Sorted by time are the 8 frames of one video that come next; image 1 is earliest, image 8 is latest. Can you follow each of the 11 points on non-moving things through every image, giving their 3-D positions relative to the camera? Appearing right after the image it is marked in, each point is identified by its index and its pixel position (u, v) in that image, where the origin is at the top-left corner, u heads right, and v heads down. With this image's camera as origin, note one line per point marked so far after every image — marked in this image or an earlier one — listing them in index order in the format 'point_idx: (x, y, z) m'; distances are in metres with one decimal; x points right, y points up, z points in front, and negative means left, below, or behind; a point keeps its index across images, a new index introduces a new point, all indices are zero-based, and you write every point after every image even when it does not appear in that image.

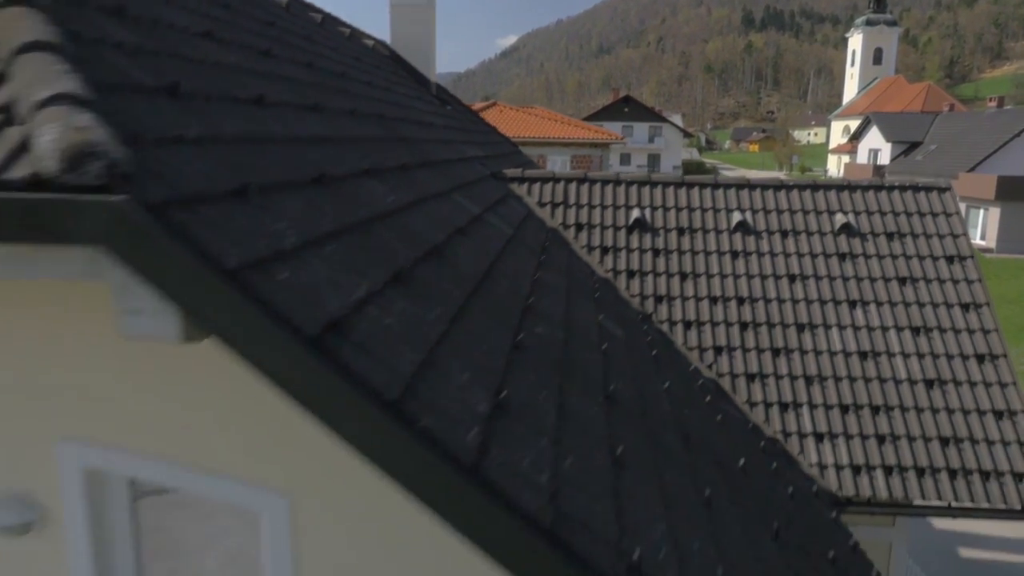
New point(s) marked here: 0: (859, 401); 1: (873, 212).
0: (+3.5, -1.2, +7.6) m
1: (+4.5, +0.9, +9.5) m
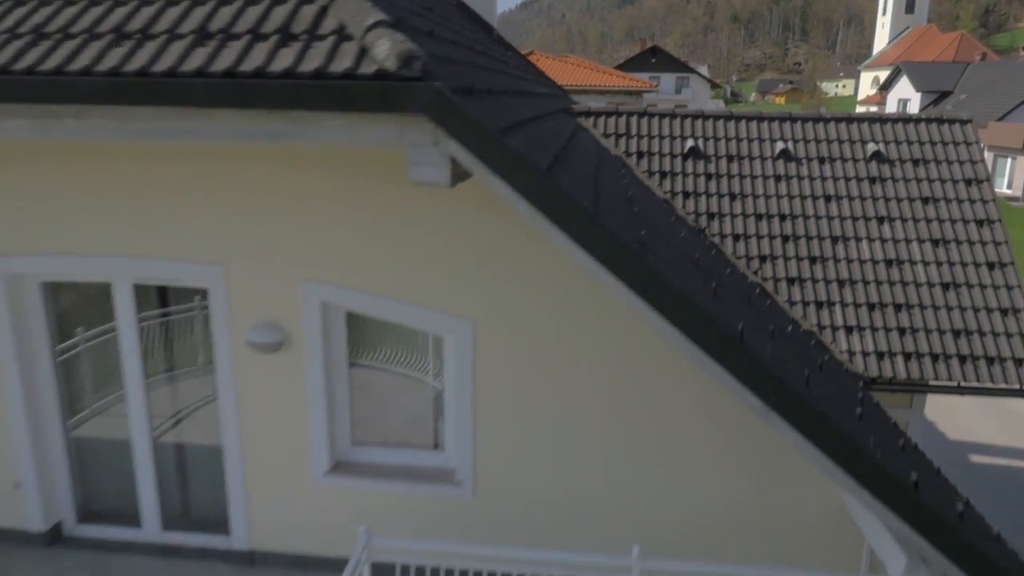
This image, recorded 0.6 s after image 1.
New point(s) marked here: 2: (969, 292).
0: (+4.4, -0.2, +9.0) m
1: (+5.5, +2.1, +10.7) m
2: (+5.4, -0.1, +9.0) m
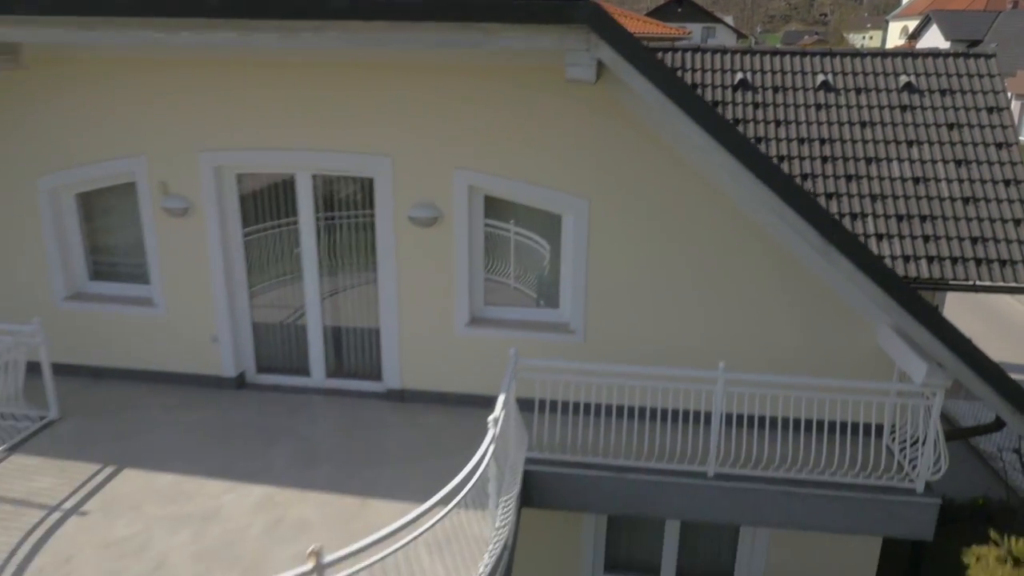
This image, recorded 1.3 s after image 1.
0: (+5.4, +1.0, +10.3) m
1: (+6.5, +3.3, +11.8) m
2: (+6.4, +1.1, +10.3) m
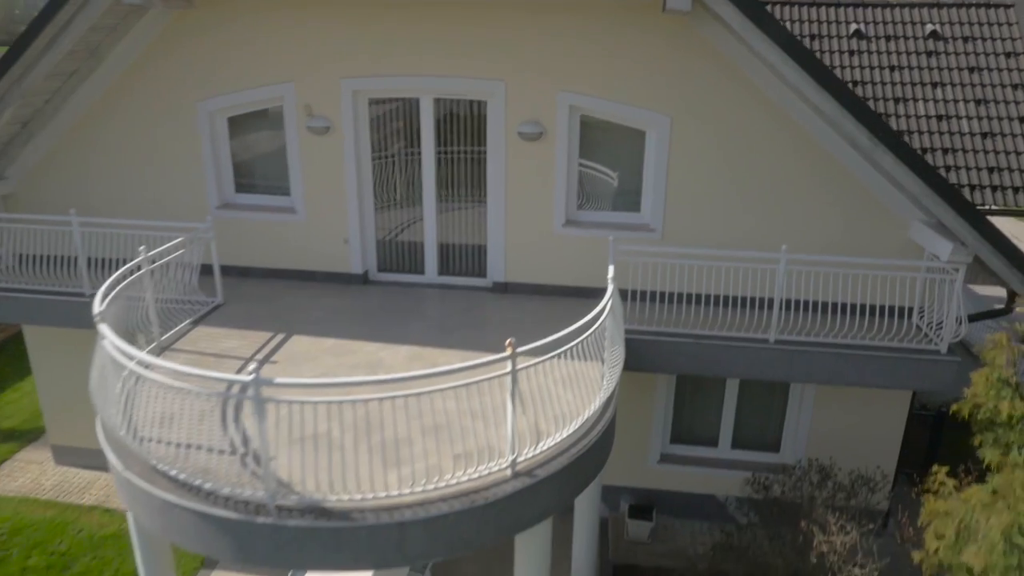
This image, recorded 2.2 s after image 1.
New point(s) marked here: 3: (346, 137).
0: (+6.5, +2.2, +11.5) m
1: (+7.6, +4.5, +13.0) m
2: (+7.5, +2.3, +11.5) m
3: (-1.9, +1.7, +8.6) m
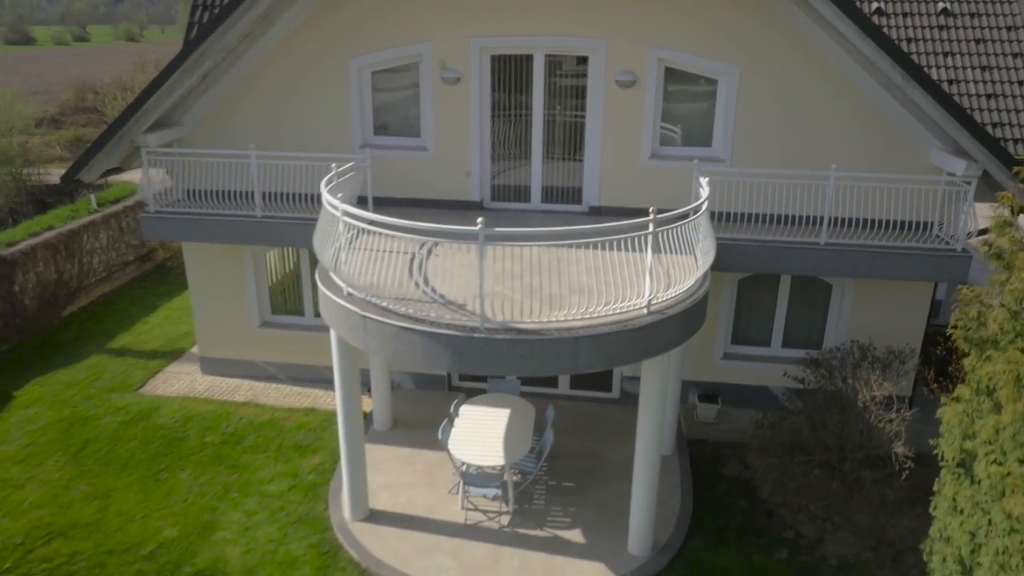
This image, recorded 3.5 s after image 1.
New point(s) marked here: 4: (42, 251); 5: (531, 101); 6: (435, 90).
0: (+7.8, +3.3, +13.5) m
1: (+8.9, +5.6, +15.0) m
2: (+8.8, +3.4, +13.5) m
3: (-0.5, +2.8, +10.6) m
4: (-9.4, +0.7, +15.2) m
5: (+0.3, +2.6, +10.7) m
6: (-1.1, +2.8, +10.7) m
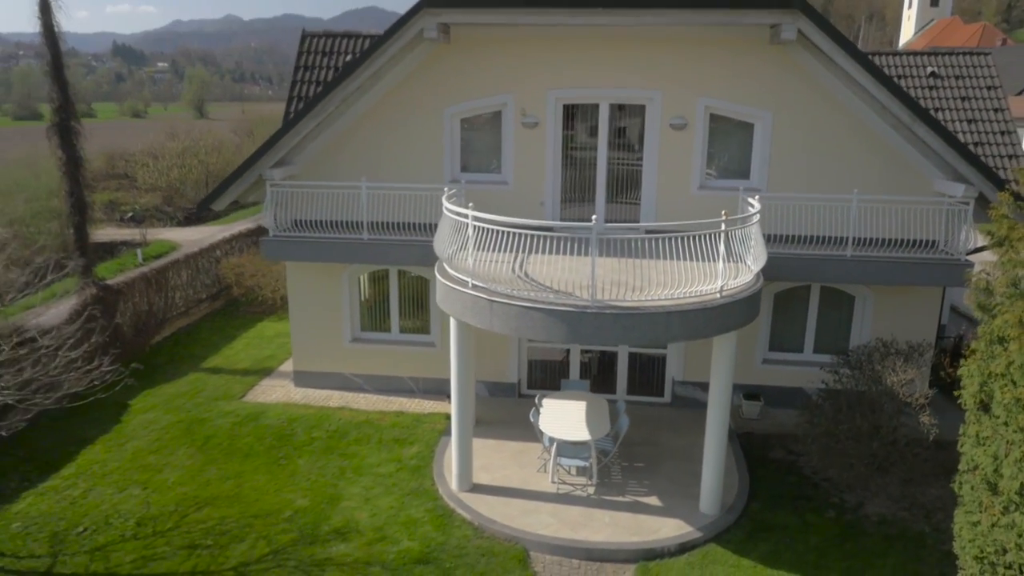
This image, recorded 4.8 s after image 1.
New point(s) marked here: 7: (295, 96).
0: (+8.9, +2.9, +15.7) m
1: (+10.0, +5.1, +17.4) m
2: (+9.9, +2.9, +15.7) m
3: (+0.6, +2.6, +12.6) m
4: (-8.3, +0.1, +16.9) m
5: (+1.4, +2.4, +12.7) m
6: (+0.1, +2.6, +12.7) m
7: (-4.1, +3.6, +14.3) m
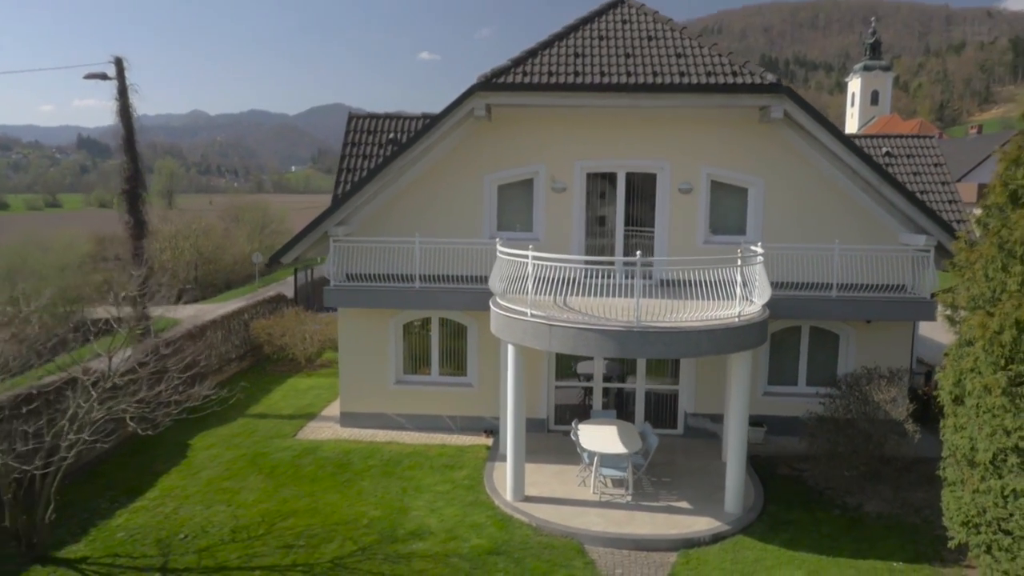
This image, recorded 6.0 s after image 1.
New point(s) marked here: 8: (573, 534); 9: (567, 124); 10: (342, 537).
0: (+9.3, +1.7, +18.2) m
1: (+10.4, +3.7, +20.2) m
2: (+10.4, +1.8, +18.3) m
3: (+1.2, +1.8, +14.7) m
4: (-7.9, -1.2, +18.2) m
5: (+2.0, +1.6, +14.8) m
6: (+0.7, +1.8, +14.8) m
7: (-3.6, +2.6, +16.3) m
8: (+0.9, -3.6, +11.1) m
9: (+1.1, +3.2, +14.6) m
10: (-2.5, -3.6, +11.1) m
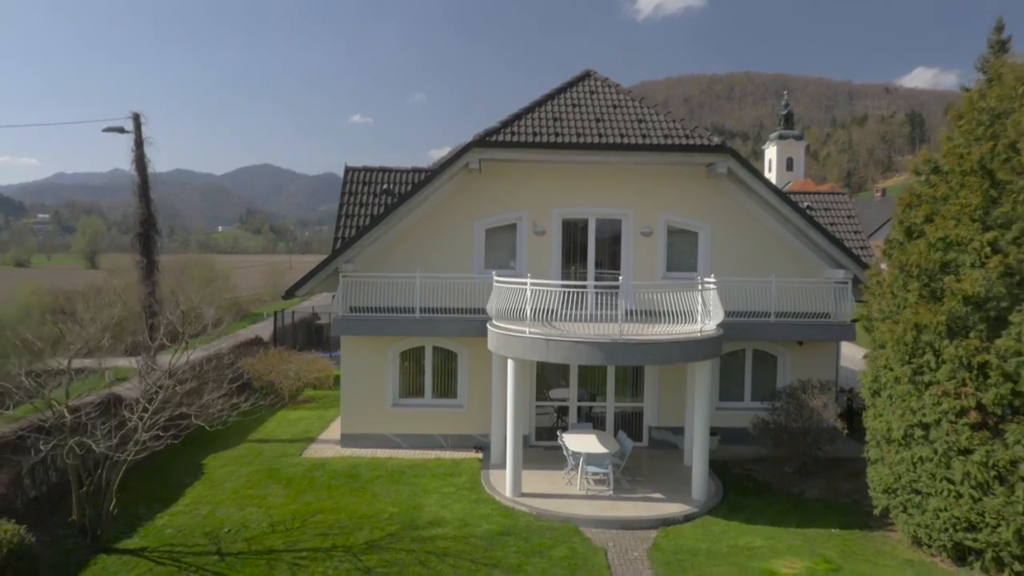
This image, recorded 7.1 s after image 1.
0: (+8.7, +0.8, +21.3) m
1: (+9.5, +2.6, +23.5) m
2: (+9.7, +0.9, +21.5) m
3: (+0.9, +1.2, +17.1) m
4: (-8.4, -2.2, +19.5) m
5: (+1.7, +1.0, +17.2) m
6: (+0.4, +1.1, +17.1) m
7: (-4.0, +1.8, +18.3) m
8: (+1.0, -4.0, +13.1) m
9: (+0.8, +2.5, +17.0) m
10: (-2.4, -4.0, +12.7) m
